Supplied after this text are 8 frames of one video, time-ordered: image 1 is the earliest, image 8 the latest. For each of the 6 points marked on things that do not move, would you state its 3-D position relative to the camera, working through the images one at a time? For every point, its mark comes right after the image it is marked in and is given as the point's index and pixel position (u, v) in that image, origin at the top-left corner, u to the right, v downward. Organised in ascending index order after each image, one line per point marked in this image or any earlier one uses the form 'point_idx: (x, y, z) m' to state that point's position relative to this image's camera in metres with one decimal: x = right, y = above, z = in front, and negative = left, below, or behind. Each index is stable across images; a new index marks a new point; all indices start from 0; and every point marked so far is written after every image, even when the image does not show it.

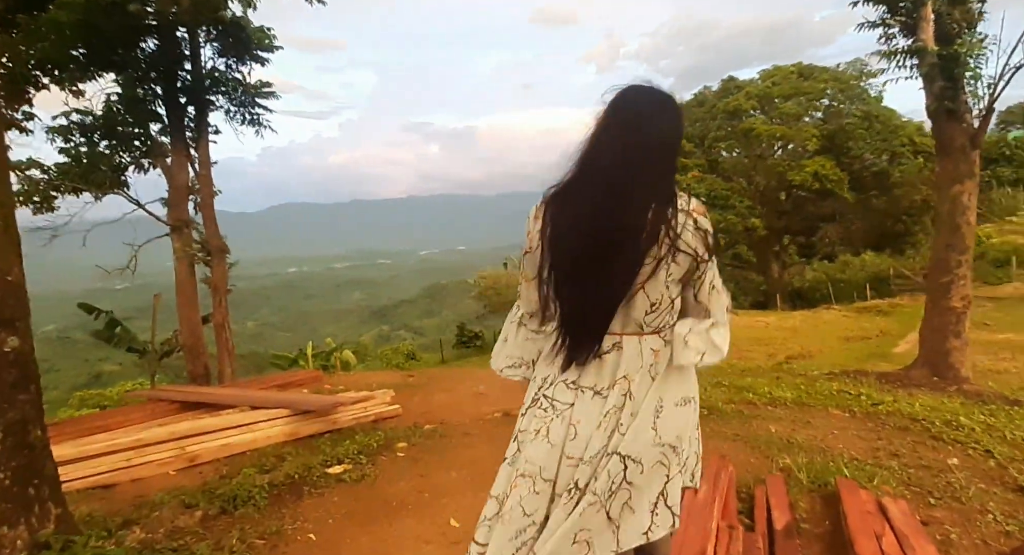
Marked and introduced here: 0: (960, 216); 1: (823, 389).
0: (+3.7, +0.6, +4.5) m
1: (+2.3, -0.8, +3.9) m
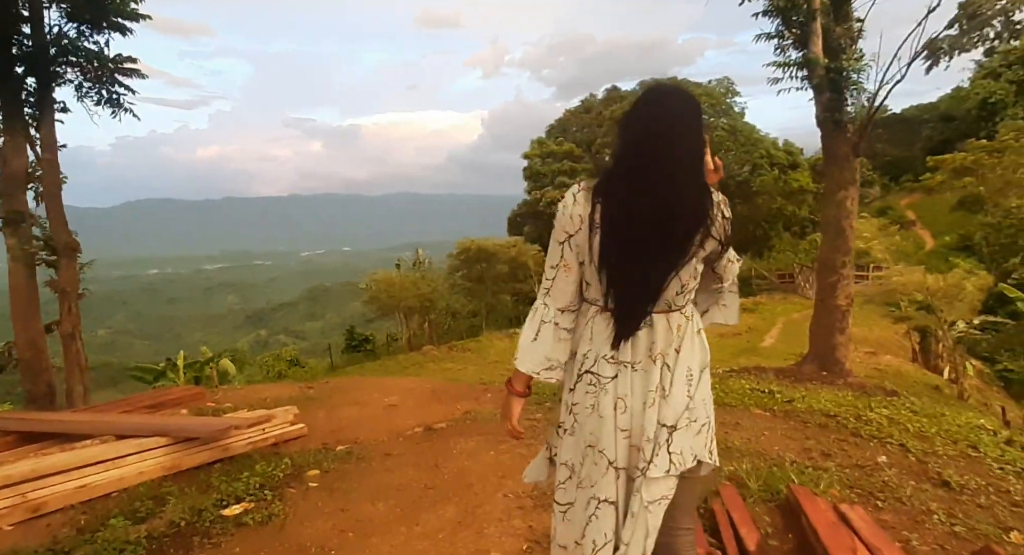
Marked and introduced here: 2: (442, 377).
0: (+3.0, +0.6, +4.9) m
1: (+1.7, -0.8, +4.1) m
2: (-1.6, -1.7, +9.4) m
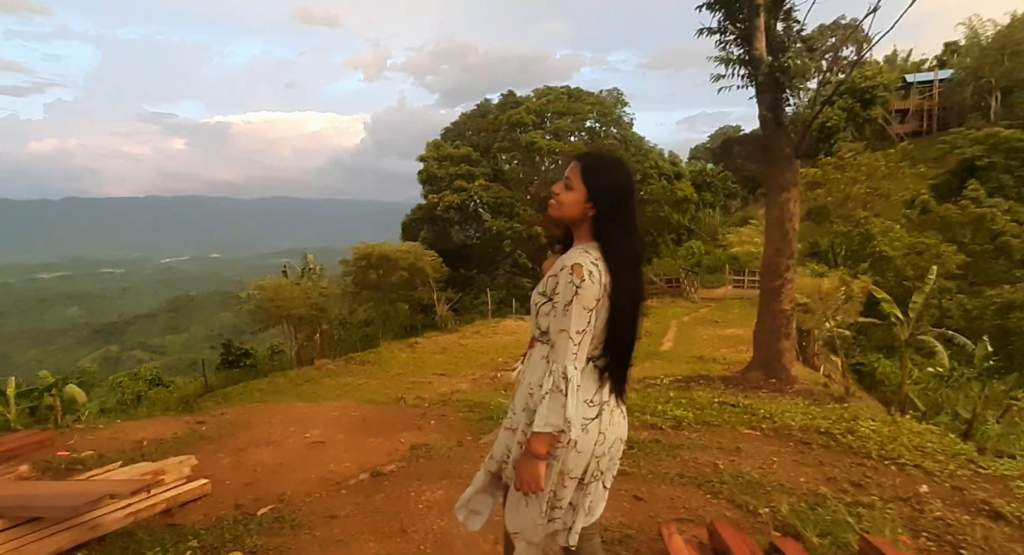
0: (+2.5, +0.5, +4.9) m
1: (+1.4, -0.9, +3.9) m
2: (-3.0, -1.8, +8.5) m
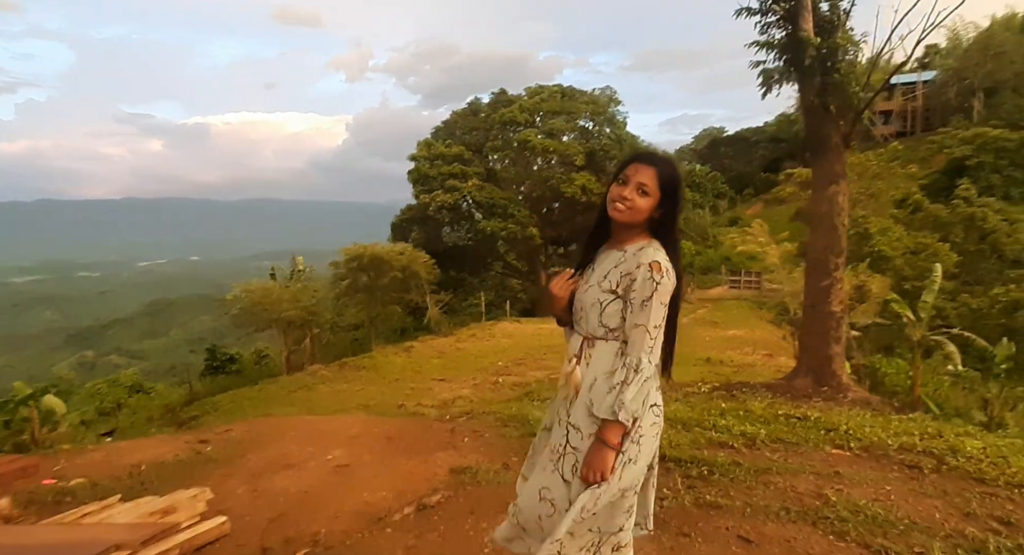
0: (+2.7, +0.5, +4.6) m
1: (+1.6, -0.9, +3.5) m
2: (-2.8, -1.8, +8.1) m
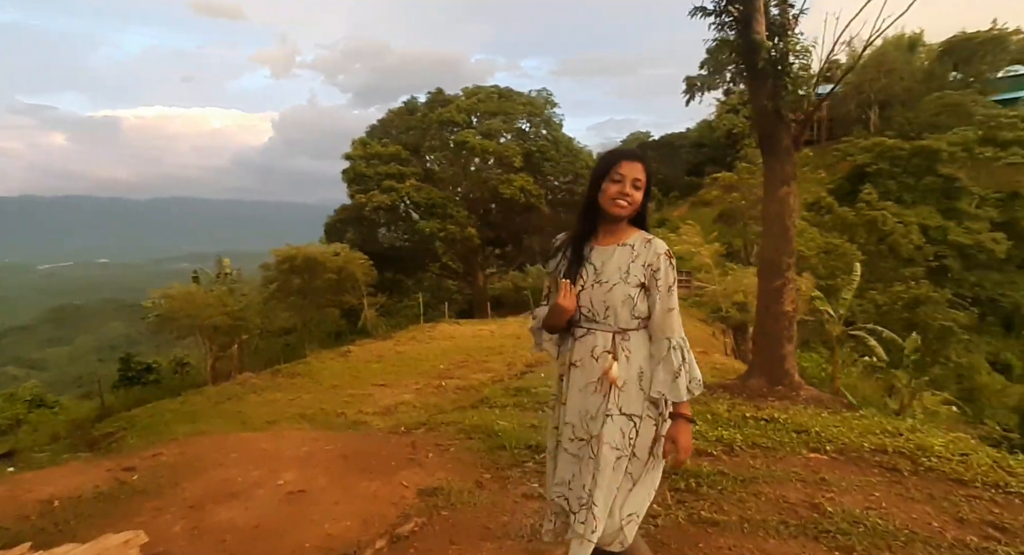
0: (+2.4, +0.5, +4.7) m
1: (+1.4, -0.9, +3.5) m
2: (-3.5, -1.9, +7.5) m
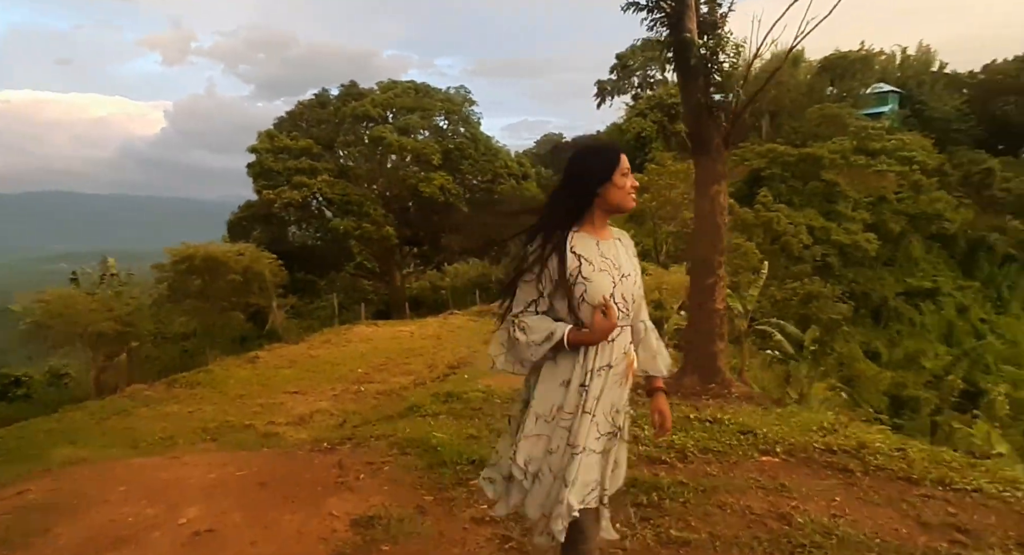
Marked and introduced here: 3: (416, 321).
0: (+1.8, +0.5, +4.8) m
1: (+1.0, -0.9, +3.5) m
2: (-4.4, -1.9, +6.7) m
3: (-2.7, -1.2, +15.1) m
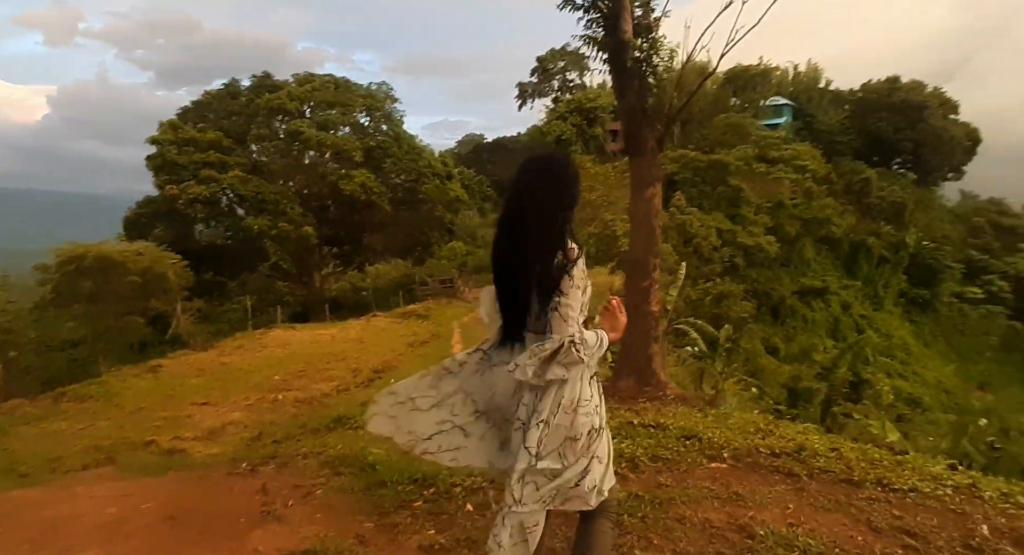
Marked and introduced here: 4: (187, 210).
0: (+1.2, +0.5, +4.9) m
1: (+0.7, -0.9, +3.5) m
2: (-5.1, -2.0, +5.9) m
3: (-4.6, -1.2, +14.5) m
4: (-8.1, +1.7, +13.7) m
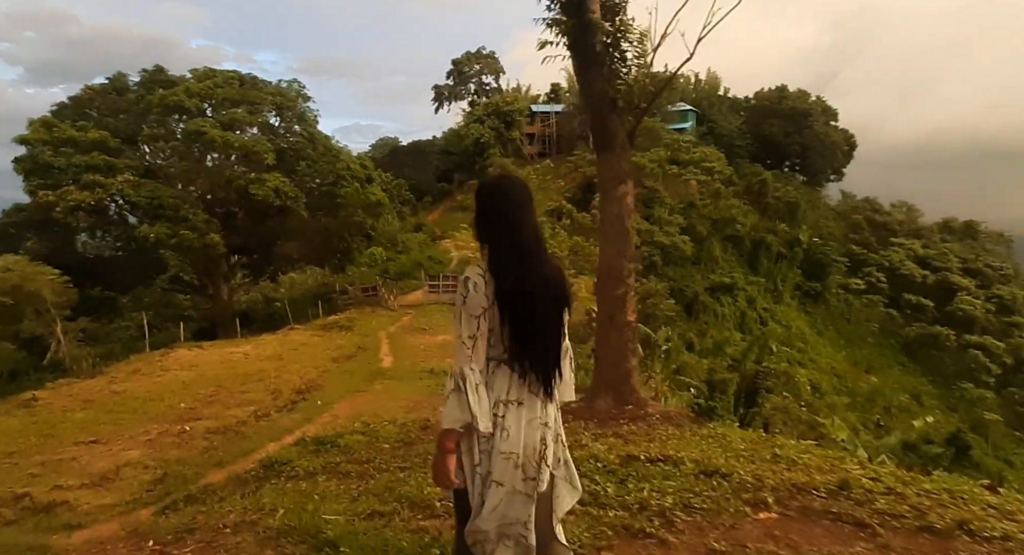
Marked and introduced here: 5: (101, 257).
0: (+0.9, +0.4, +4.5) m
1: (+0.6, -1.0, +3.0) m
2: (-5.4, -2.3, +4.6) m
3: (-6.2, -1.6, +13.1) m
4: (-9.6, +1.3, +11.9) m
5: (-9.3, +0.4, +12.8) m
